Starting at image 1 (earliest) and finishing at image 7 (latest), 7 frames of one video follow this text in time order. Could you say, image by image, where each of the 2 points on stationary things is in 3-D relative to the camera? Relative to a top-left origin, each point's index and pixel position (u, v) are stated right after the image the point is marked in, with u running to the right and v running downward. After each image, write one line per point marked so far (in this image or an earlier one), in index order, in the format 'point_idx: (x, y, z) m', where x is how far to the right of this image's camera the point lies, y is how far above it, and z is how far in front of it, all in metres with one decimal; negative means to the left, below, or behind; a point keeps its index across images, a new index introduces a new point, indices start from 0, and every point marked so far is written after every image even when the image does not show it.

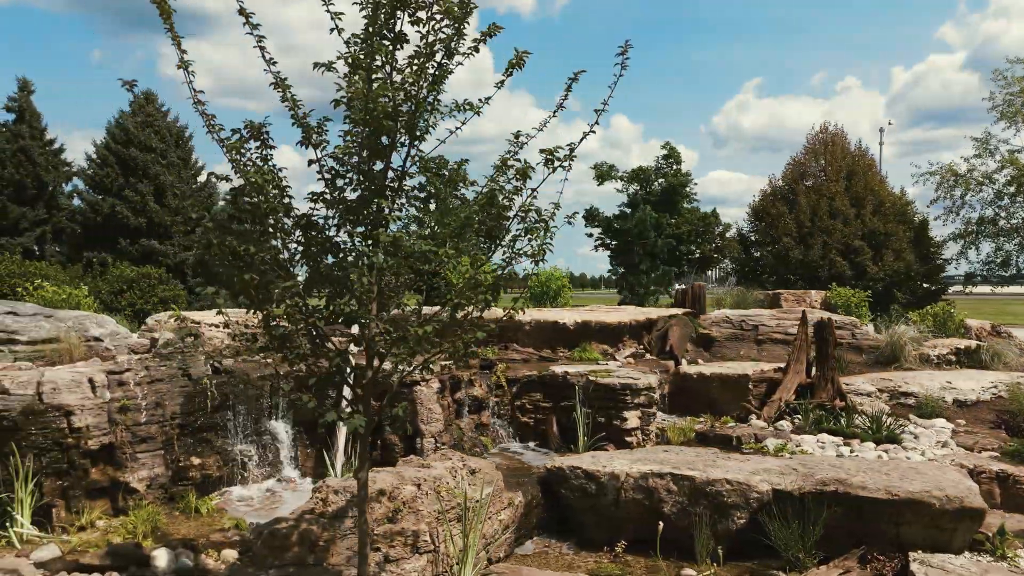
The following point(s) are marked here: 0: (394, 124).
0: (-0.8, +1.1, +4.7) m
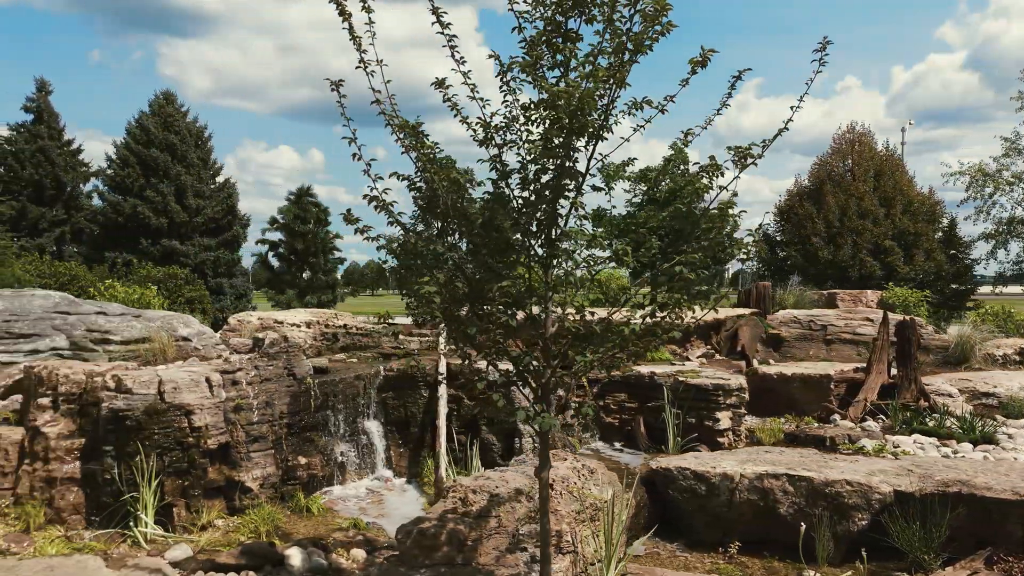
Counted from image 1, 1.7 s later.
0: (+0.4, +1.1, +4.7) m
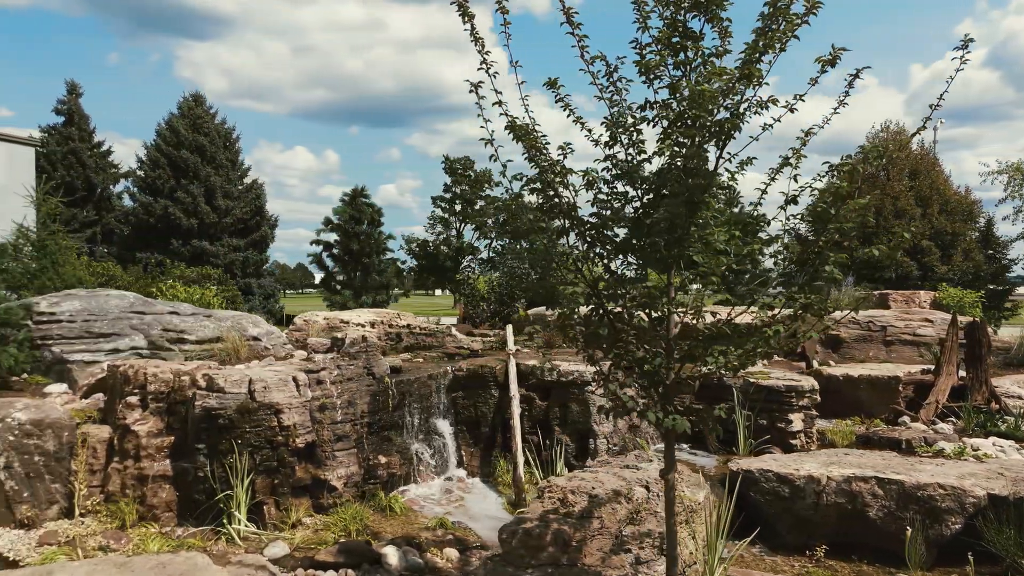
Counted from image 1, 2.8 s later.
0: (+1.2, +1.1, +4.7) m
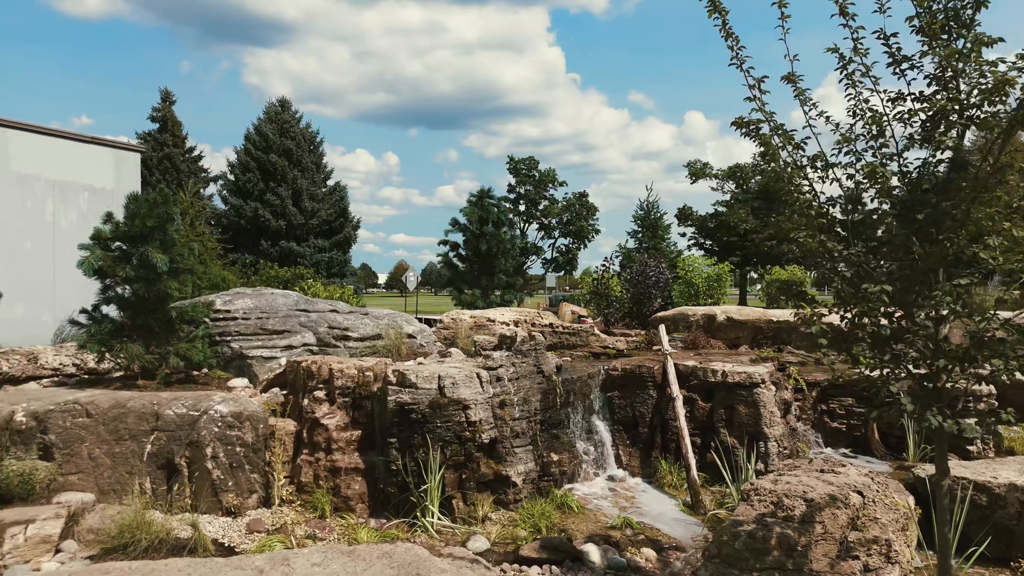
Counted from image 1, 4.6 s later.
0: (+2.9, +1.1, +4.5) m
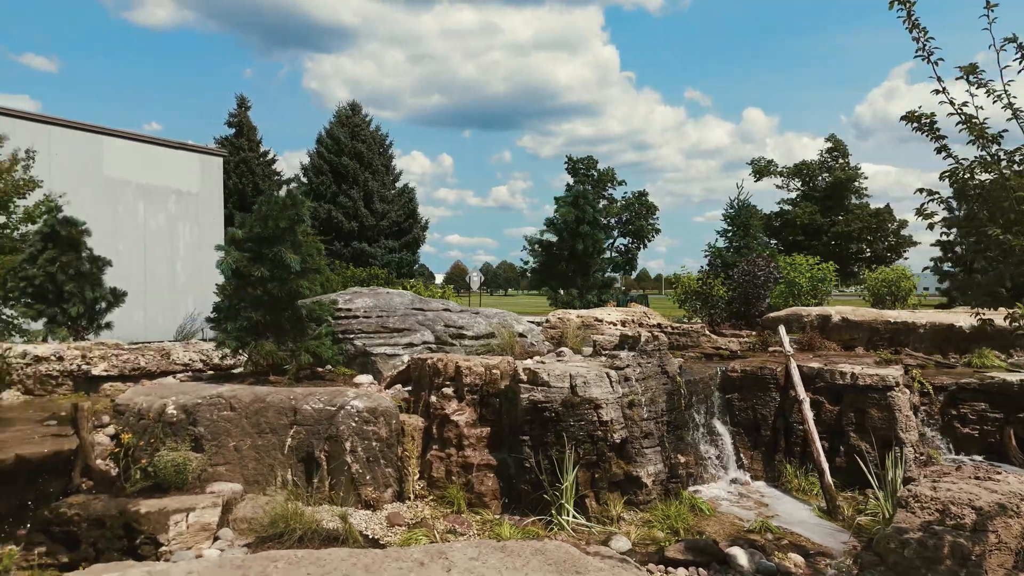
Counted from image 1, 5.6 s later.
0: (+4.1, +1.1, +4.2) m
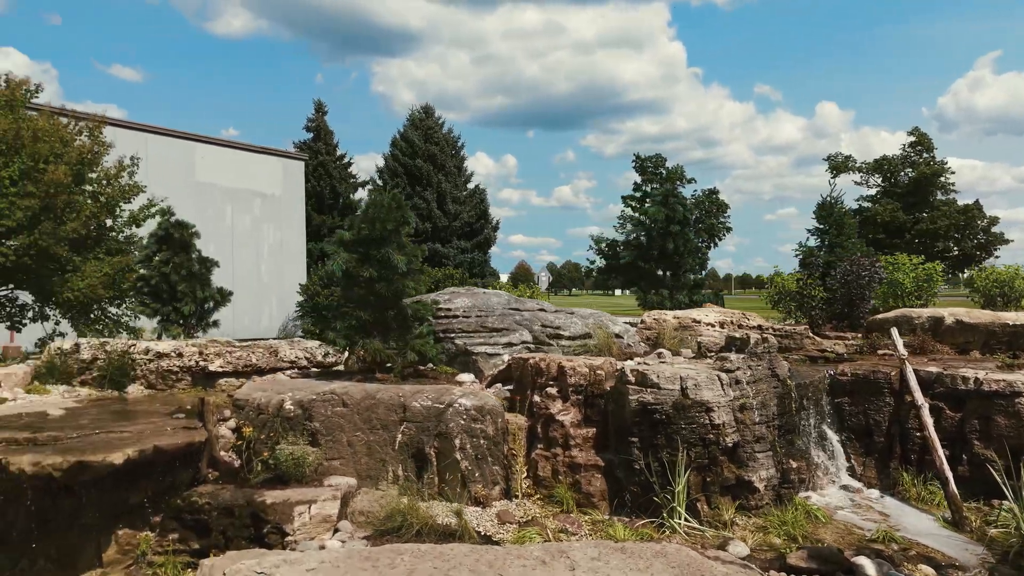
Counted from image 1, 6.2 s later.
0: (+4.9, +1.1, +3.8) m
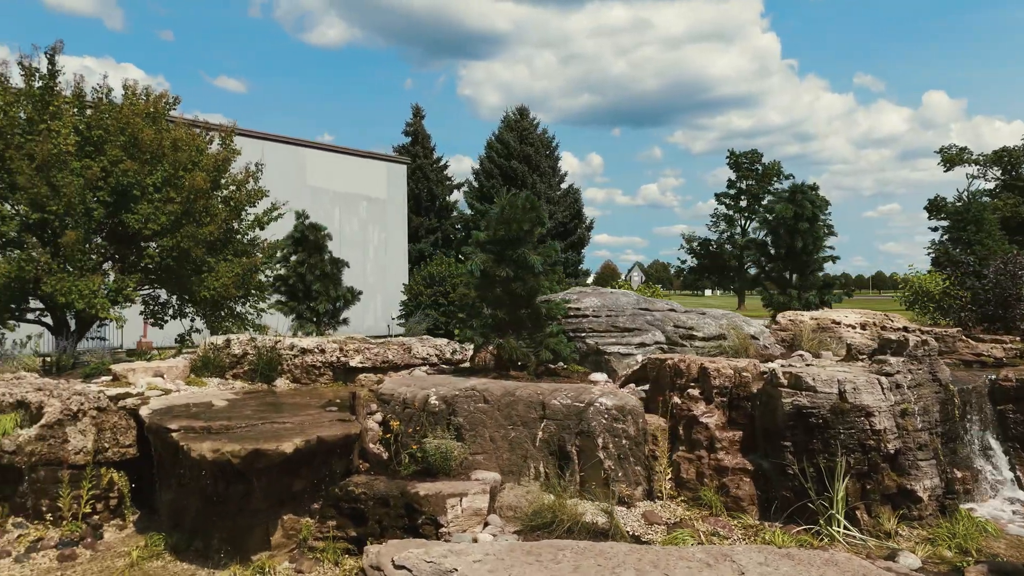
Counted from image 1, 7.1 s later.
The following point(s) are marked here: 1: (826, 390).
0: (+6.0, +1.1, +3.2) m
1: (+3.2, -1.0, +7.2) m
